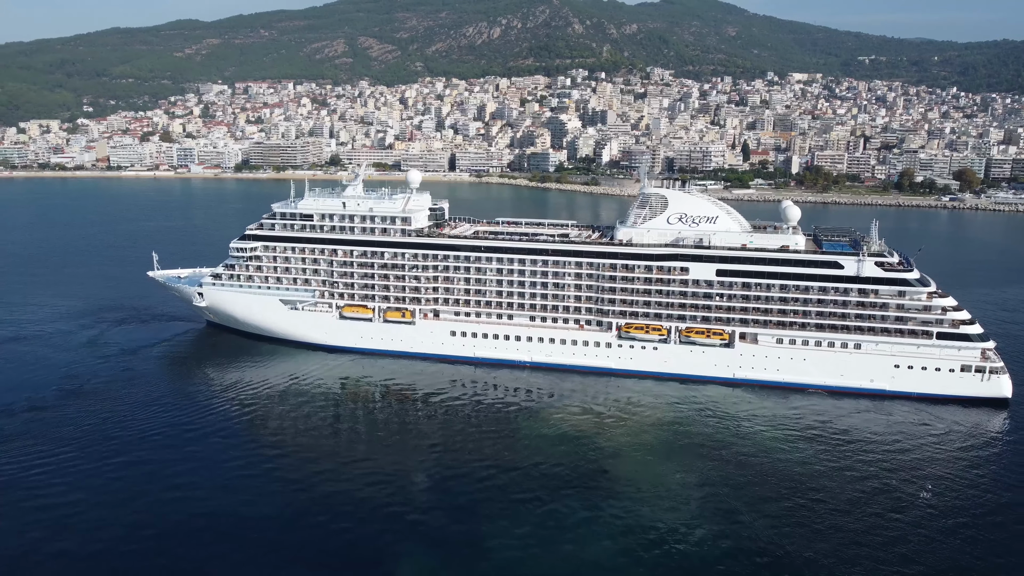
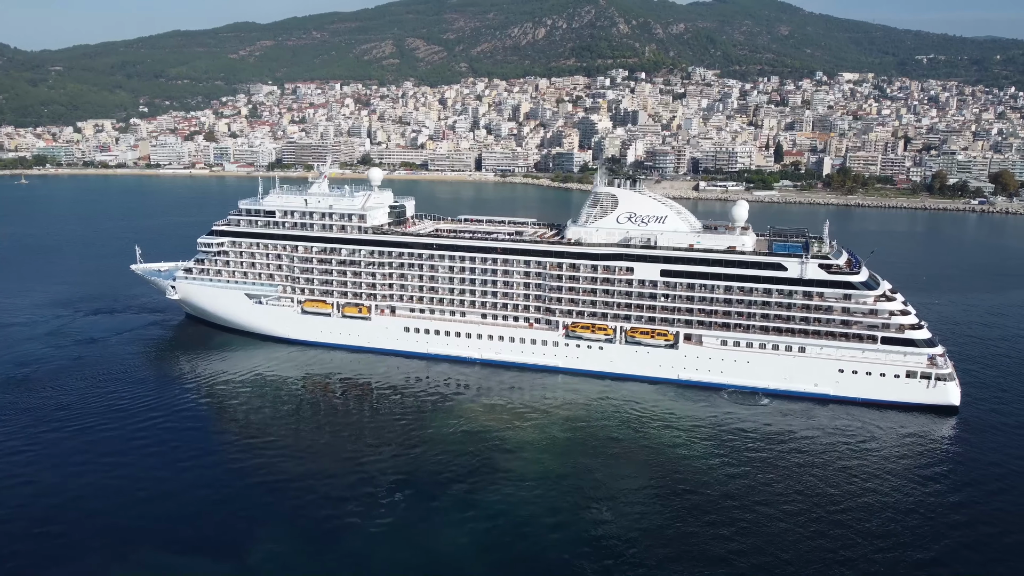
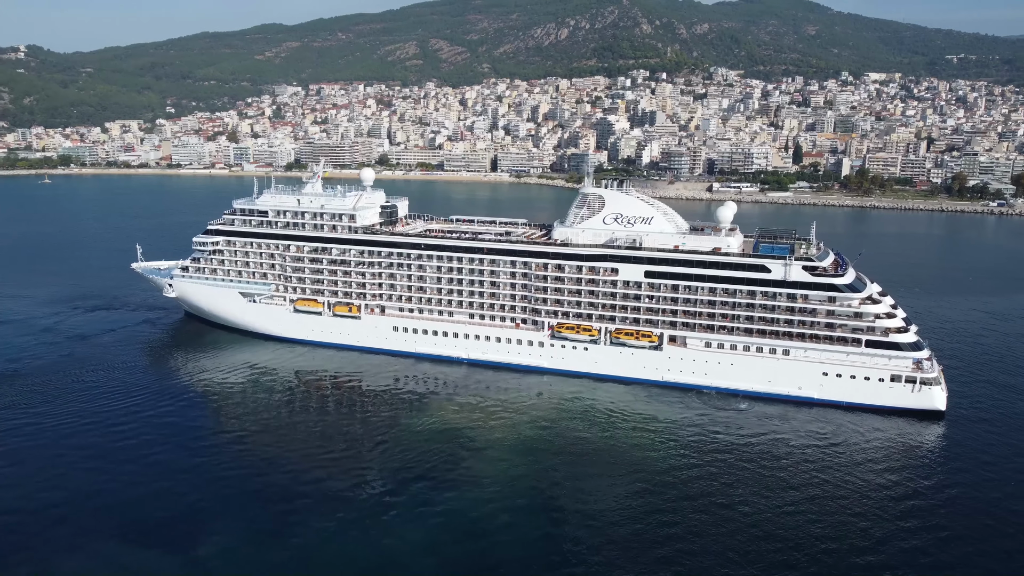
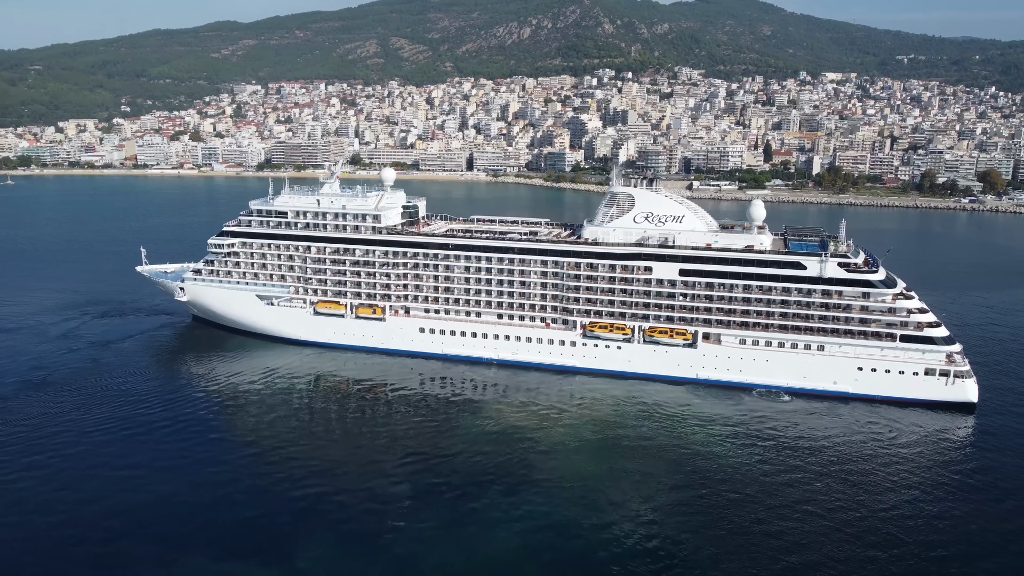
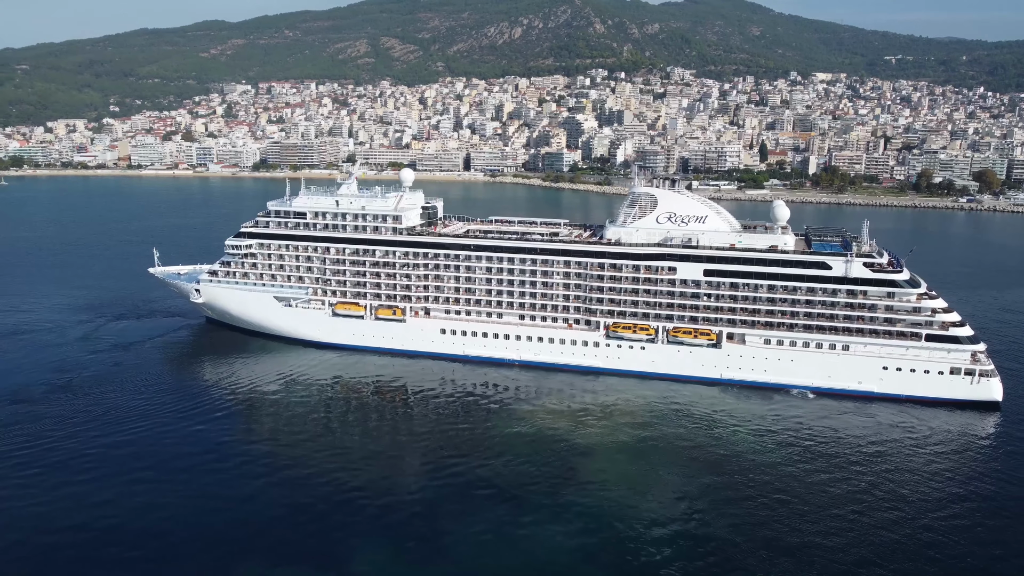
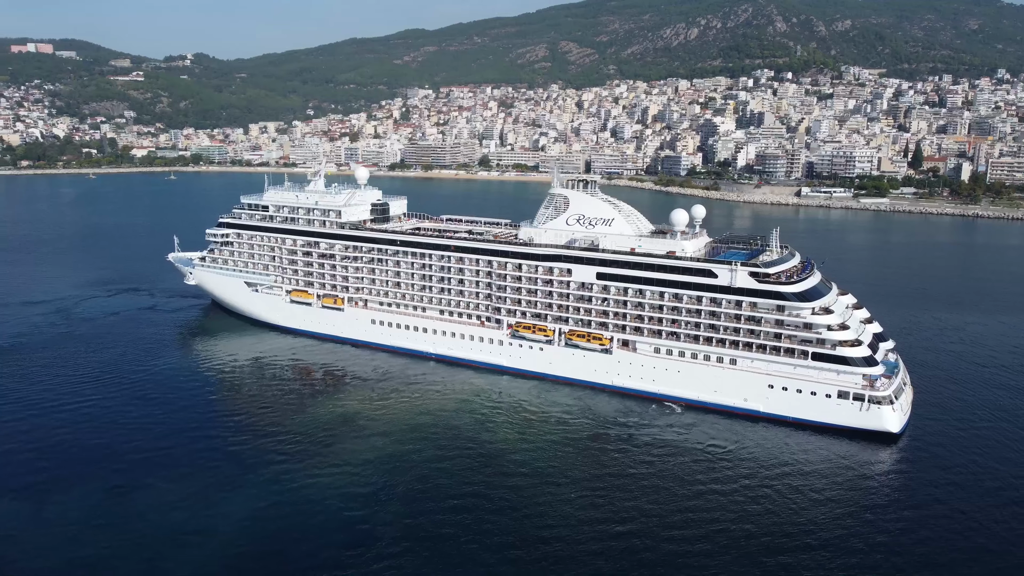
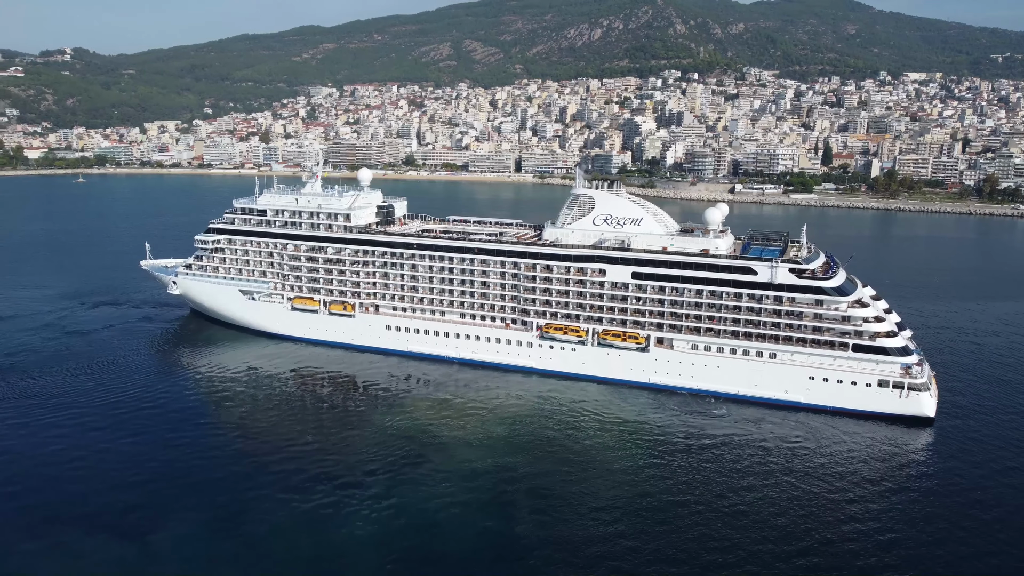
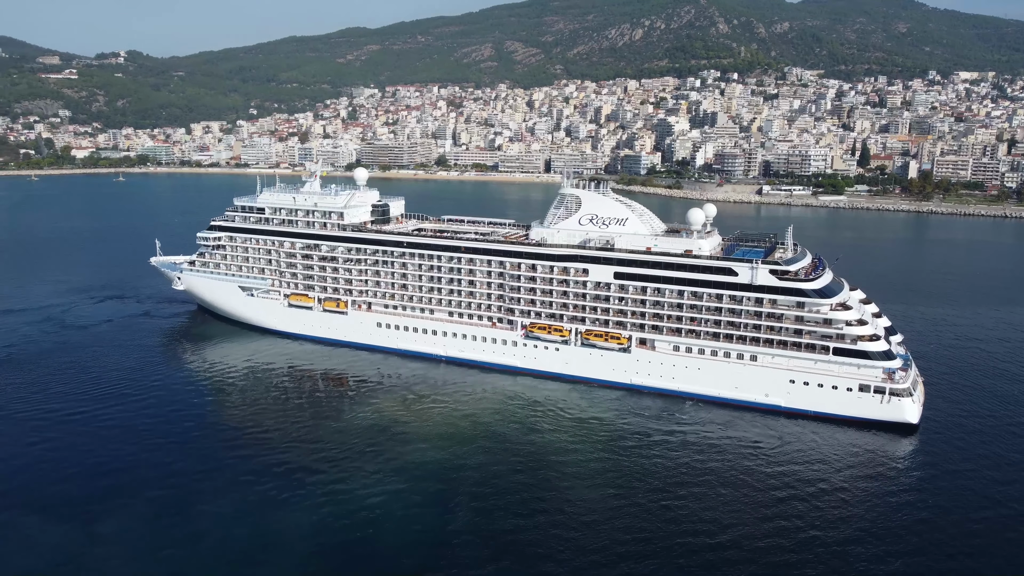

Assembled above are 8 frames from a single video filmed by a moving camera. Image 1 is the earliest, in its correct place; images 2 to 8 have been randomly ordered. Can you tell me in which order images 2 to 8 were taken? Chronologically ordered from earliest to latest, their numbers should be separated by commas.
5, 4, 2, 3, 7, 8, 6
